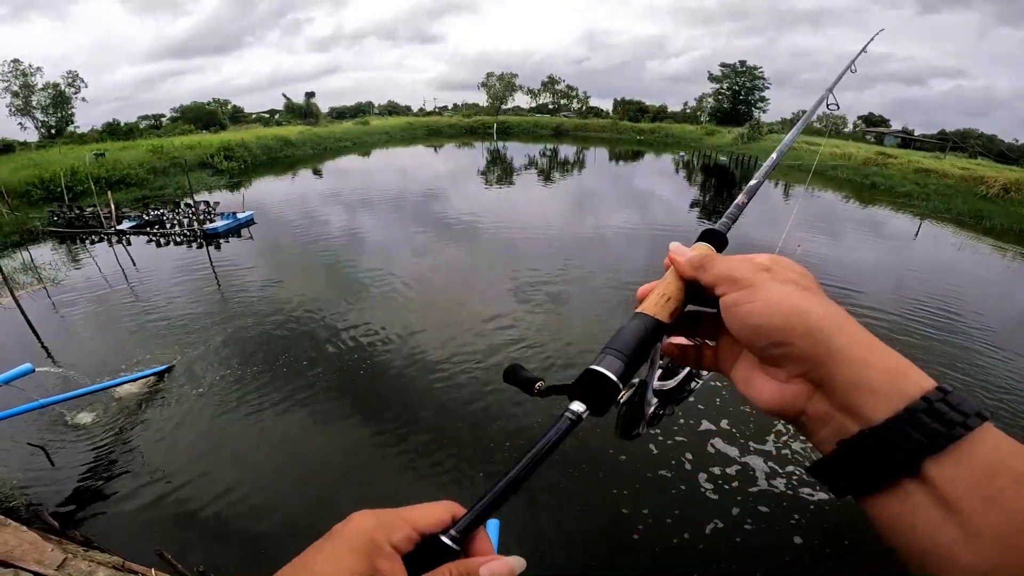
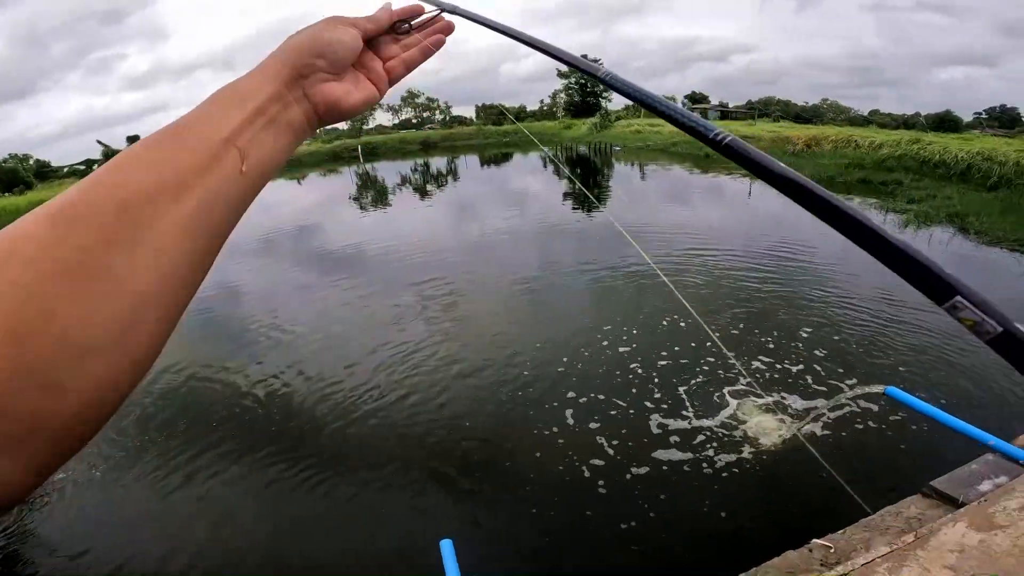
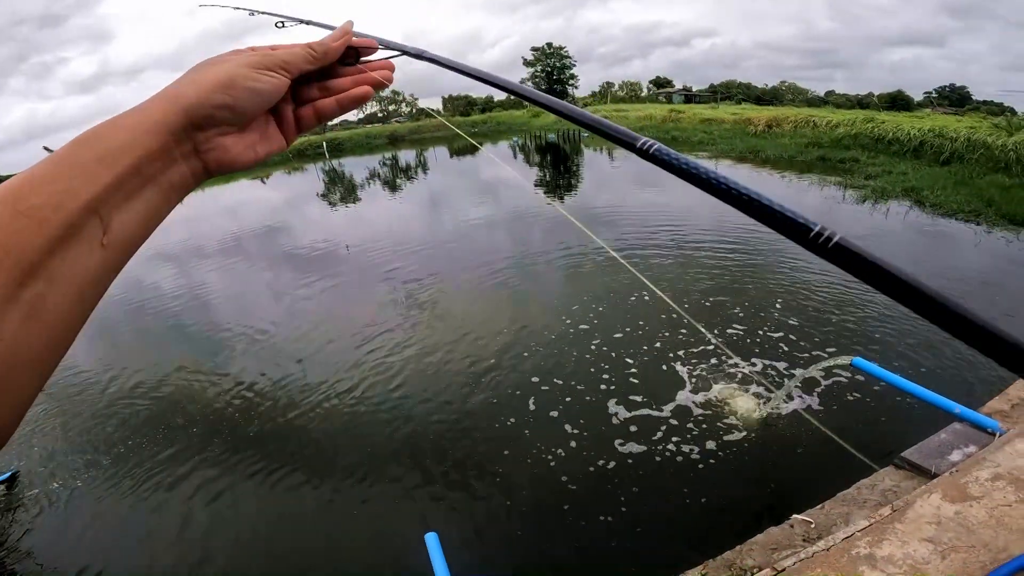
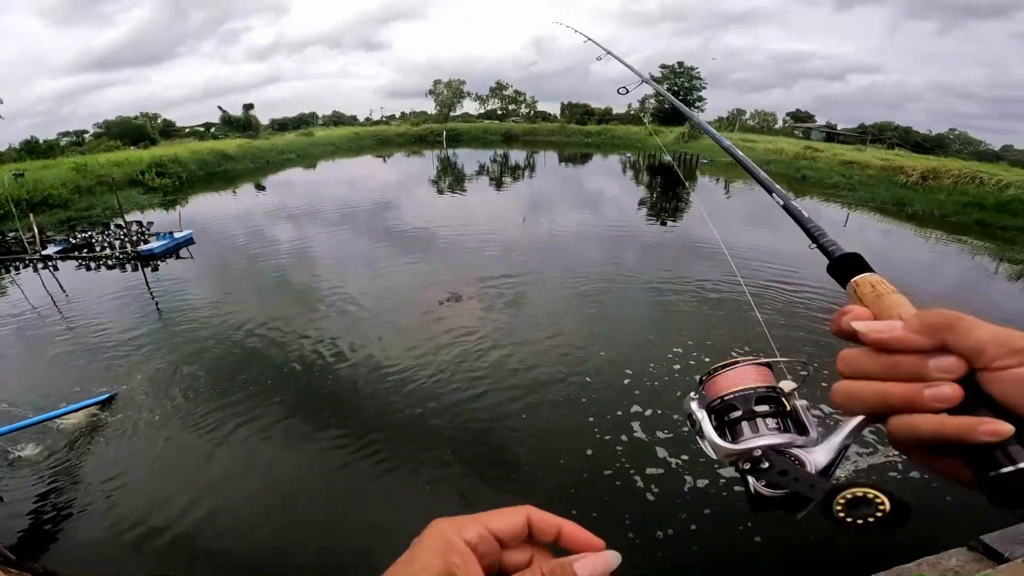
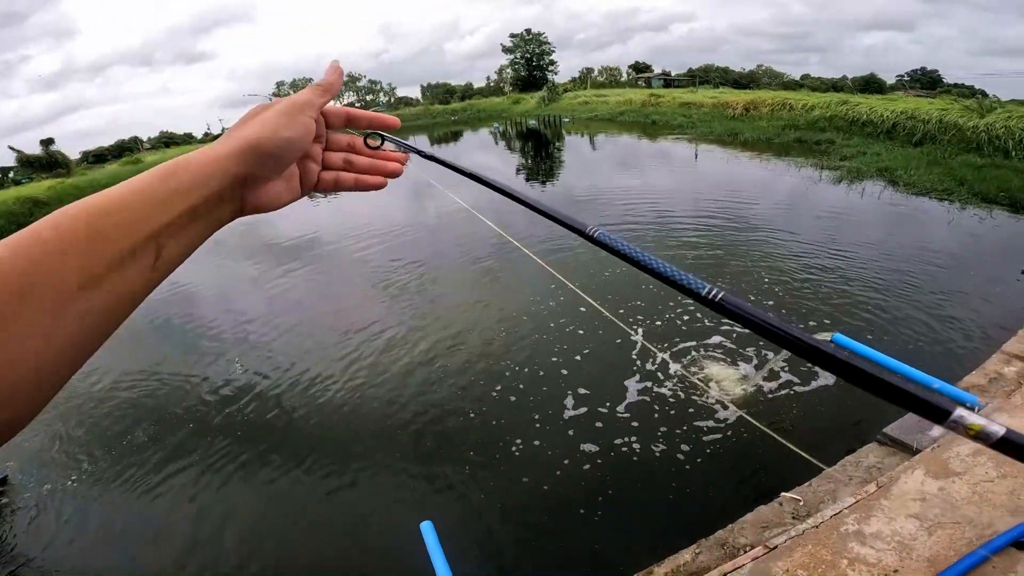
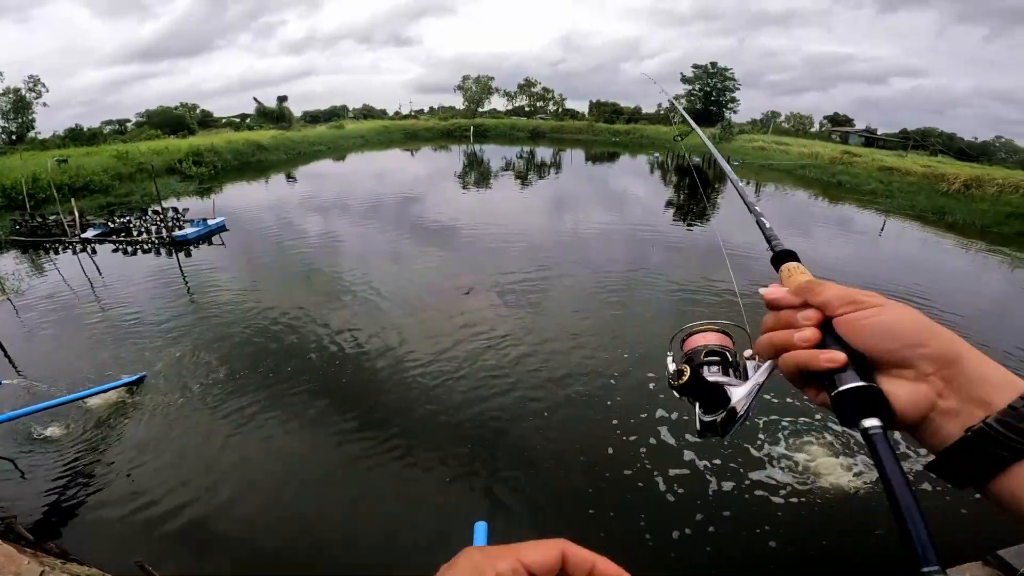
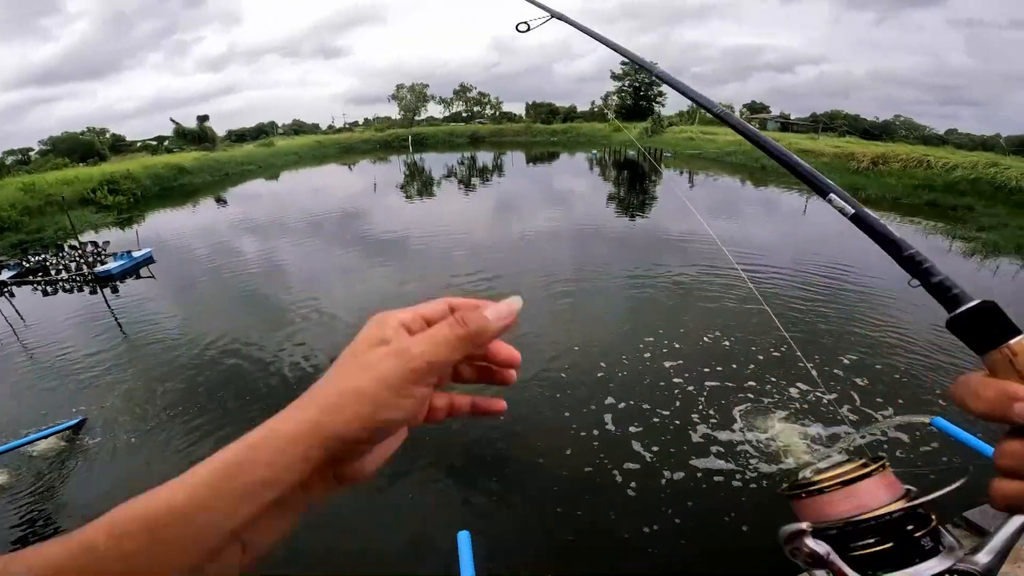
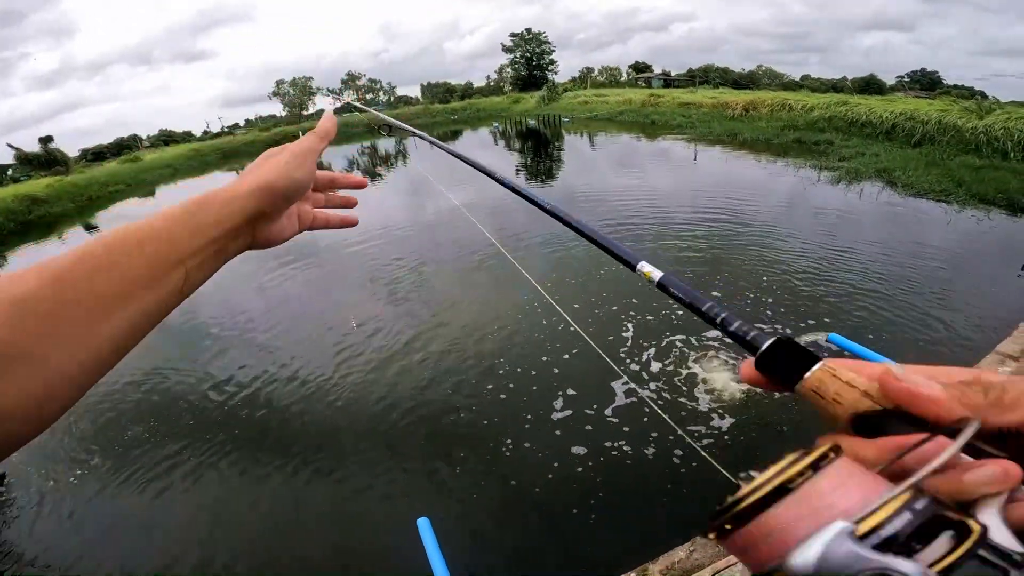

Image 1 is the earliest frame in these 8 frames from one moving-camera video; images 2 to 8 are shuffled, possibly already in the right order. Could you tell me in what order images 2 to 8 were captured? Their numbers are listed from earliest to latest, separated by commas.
6, 4, 7, 2, 3, 5, 8
